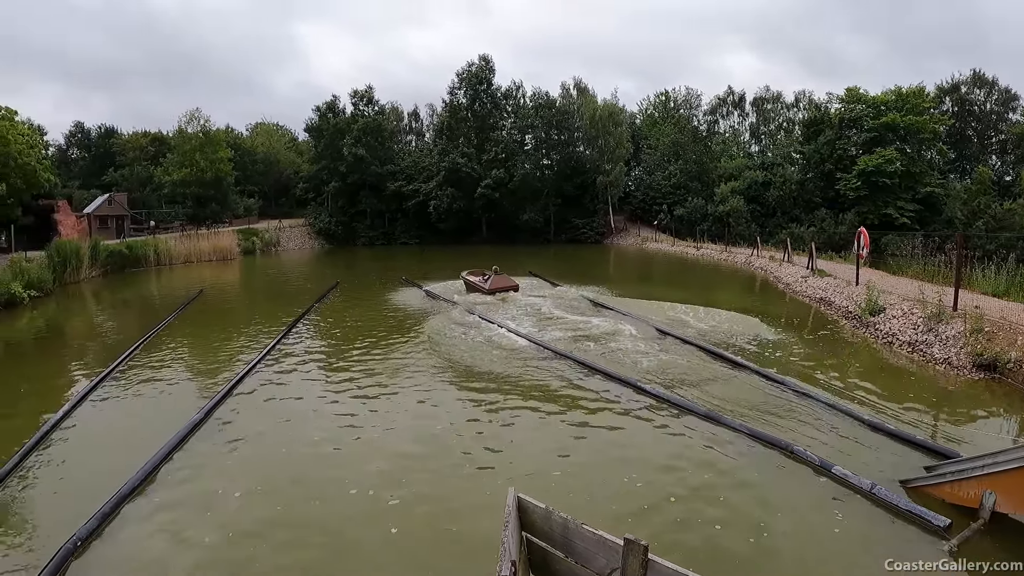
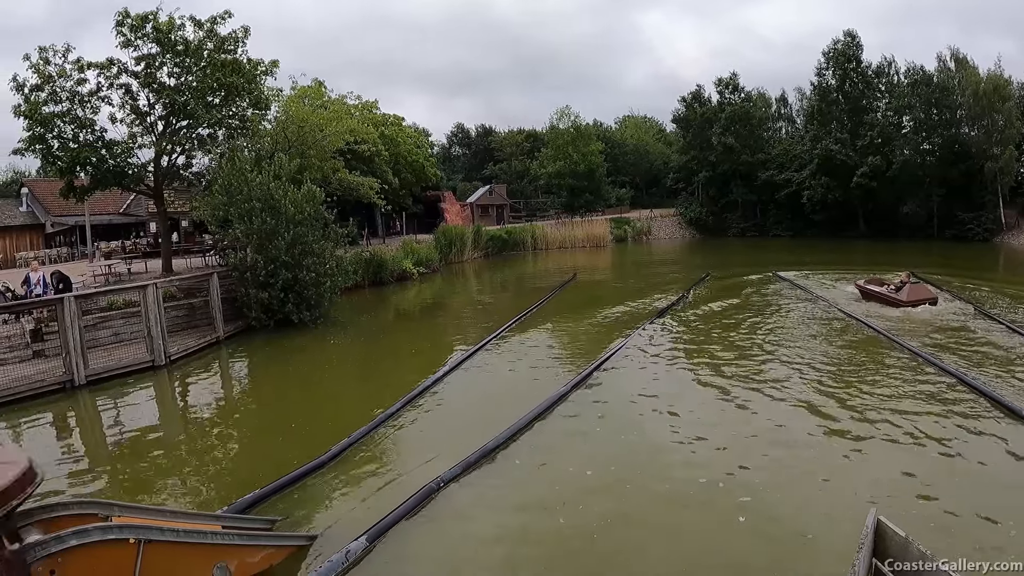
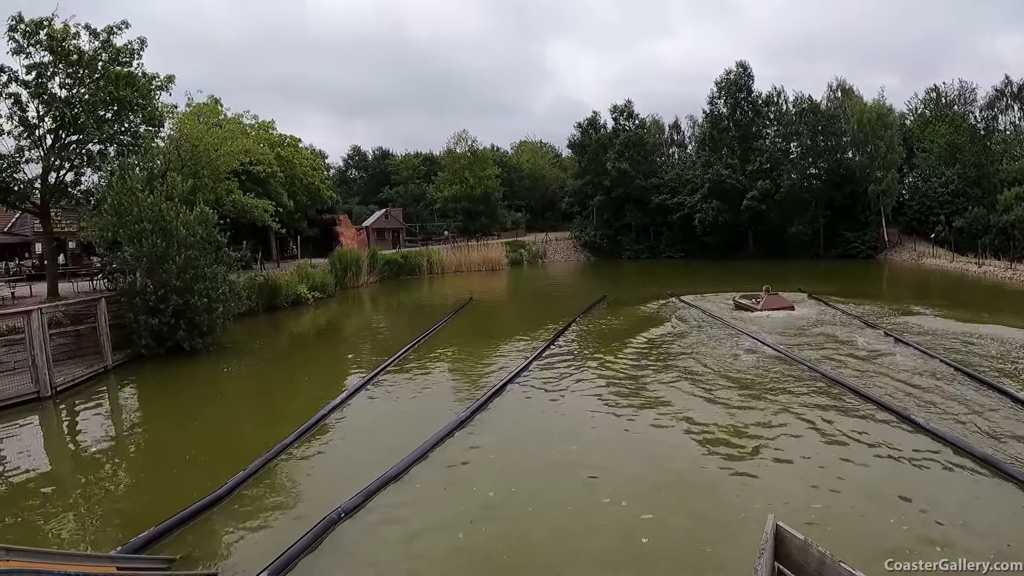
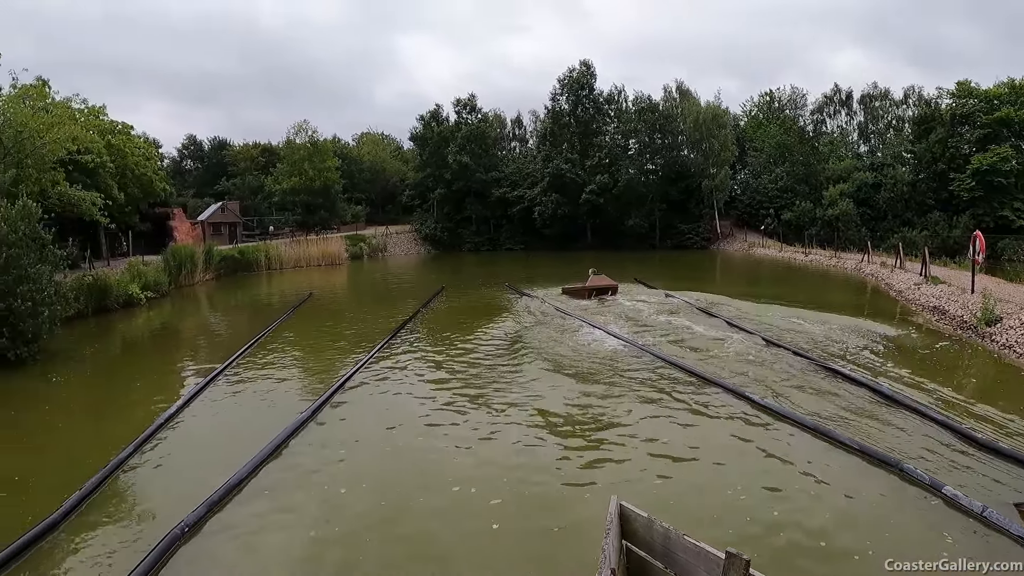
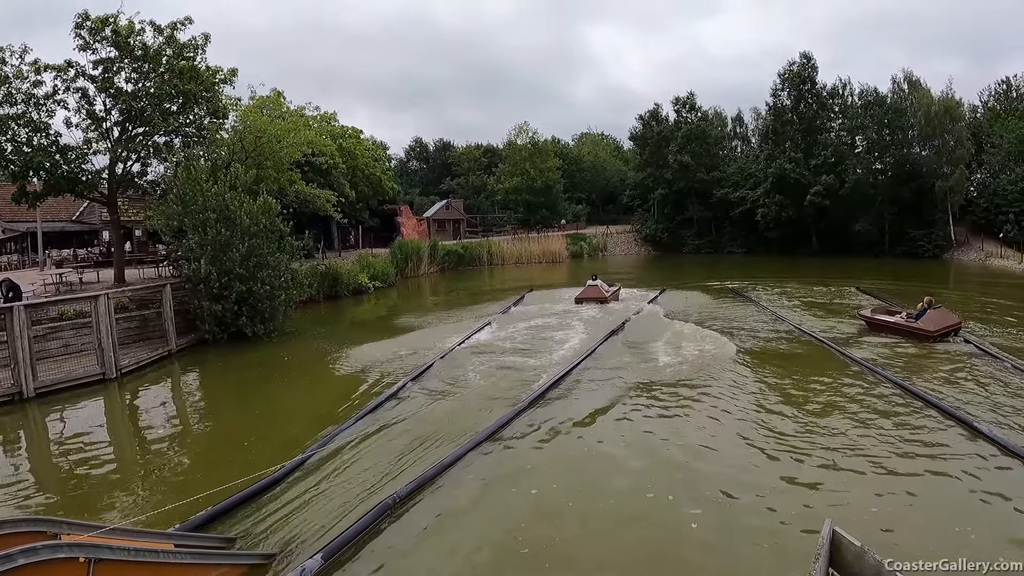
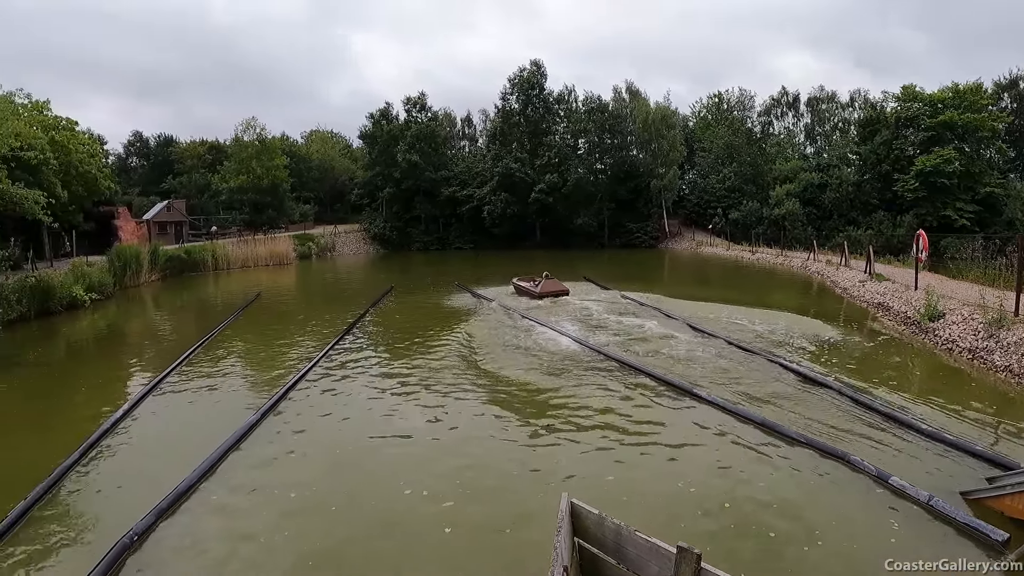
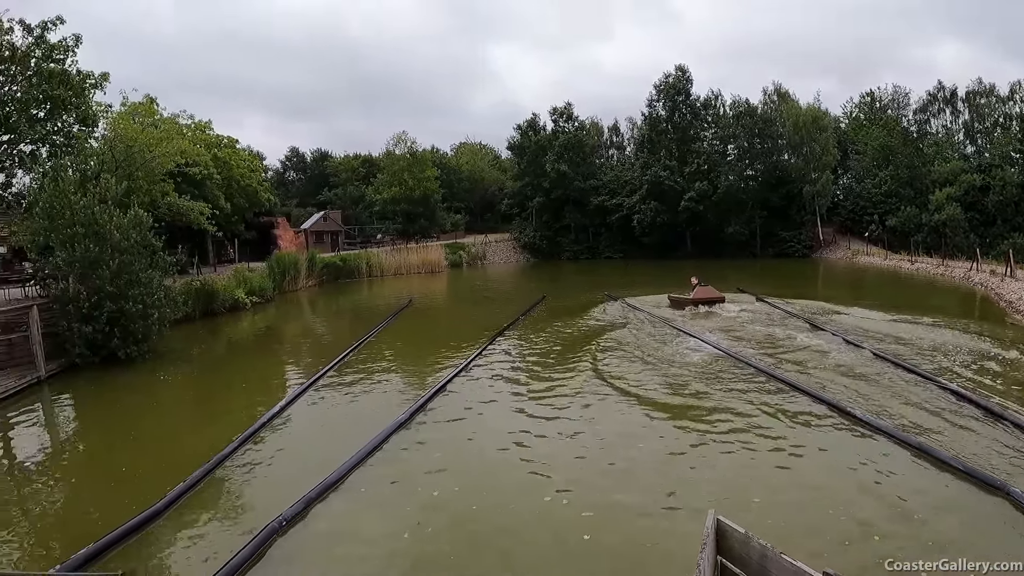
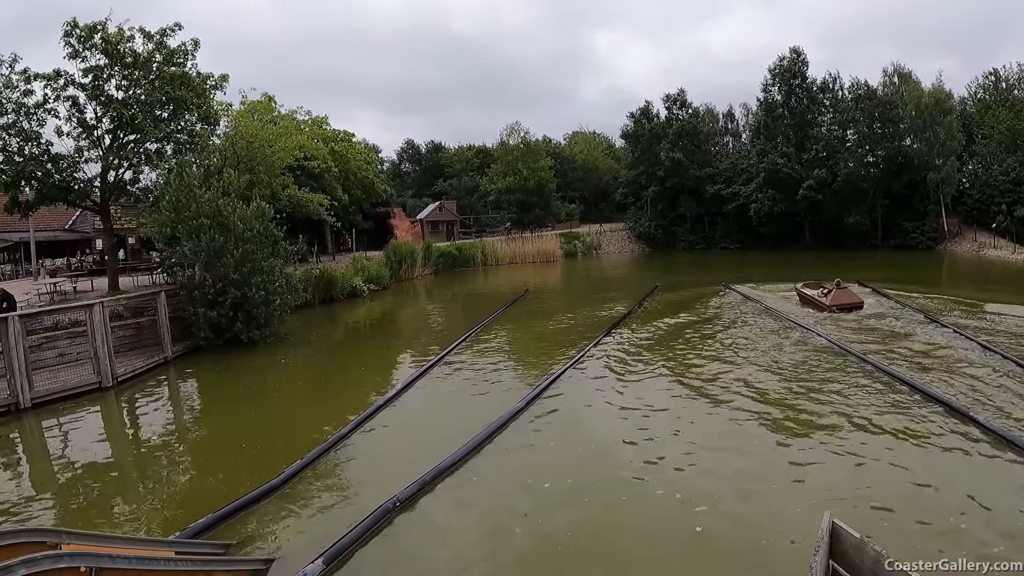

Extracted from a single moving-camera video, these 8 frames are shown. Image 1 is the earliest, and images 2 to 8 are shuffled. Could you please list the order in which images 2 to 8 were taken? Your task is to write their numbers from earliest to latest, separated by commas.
6, 4, 7, 3, 8, 2, 5
